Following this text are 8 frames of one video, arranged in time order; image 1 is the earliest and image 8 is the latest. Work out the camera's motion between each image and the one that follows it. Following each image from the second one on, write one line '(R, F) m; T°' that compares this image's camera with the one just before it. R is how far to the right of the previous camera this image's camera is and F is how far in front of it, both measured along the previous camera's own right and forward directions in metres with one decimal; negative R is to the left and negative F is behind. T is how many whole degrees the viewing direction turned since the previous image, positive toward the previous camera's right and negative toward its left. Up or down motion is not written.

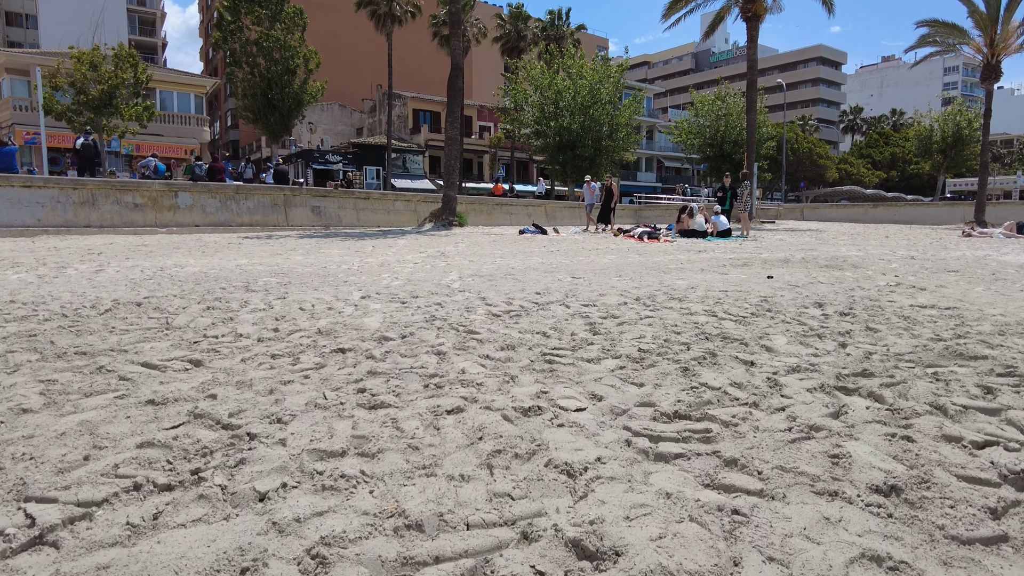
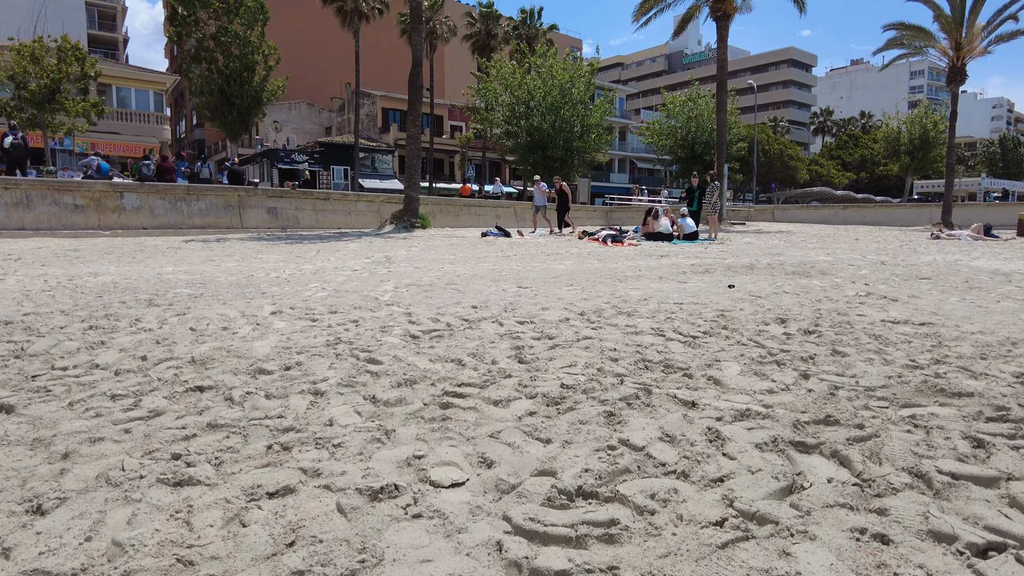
(+0.4, +0.7) m; +2°
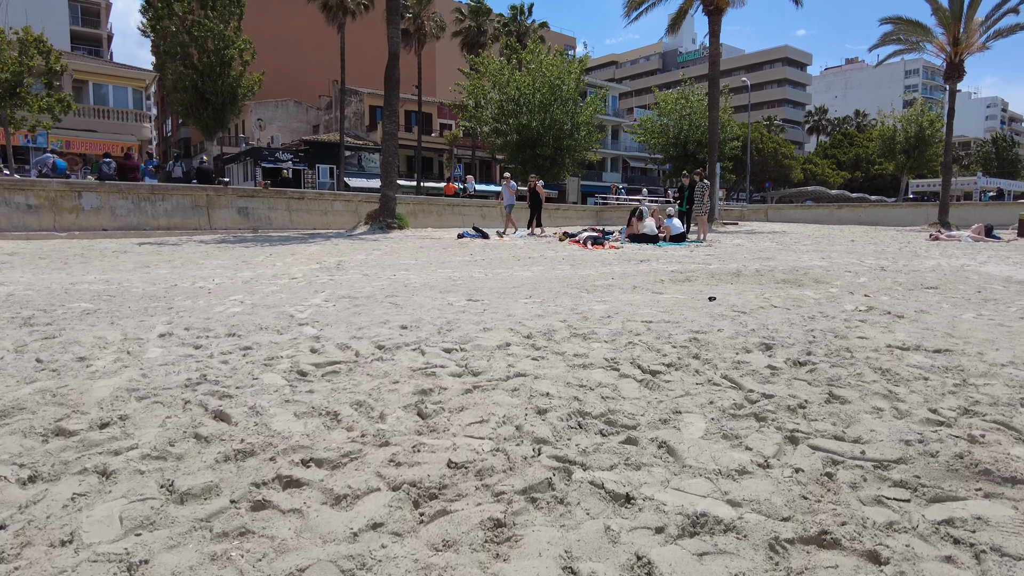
(+0.4, +0.9) m; 0°
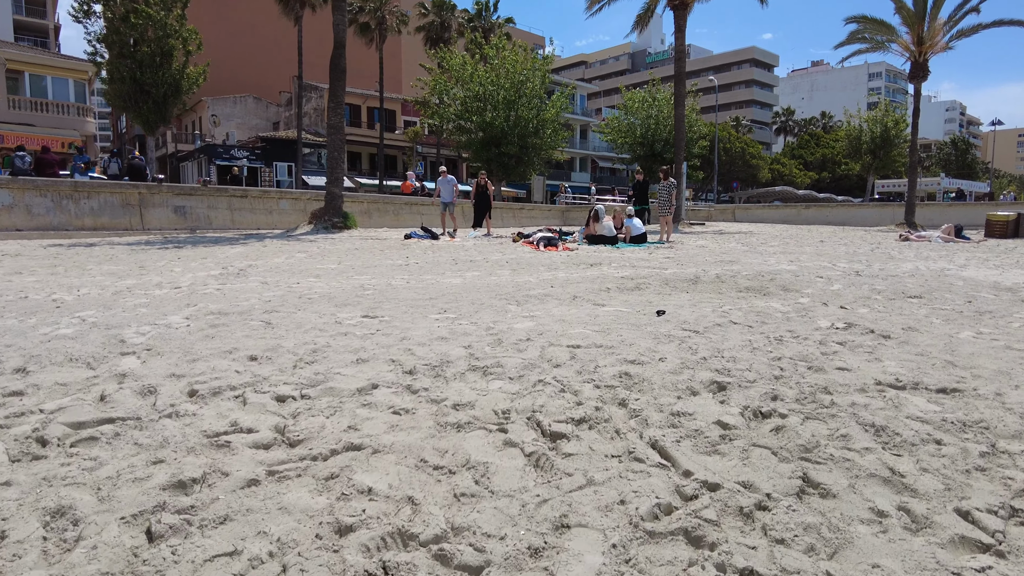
(+0.5, +1.1) m; +2°
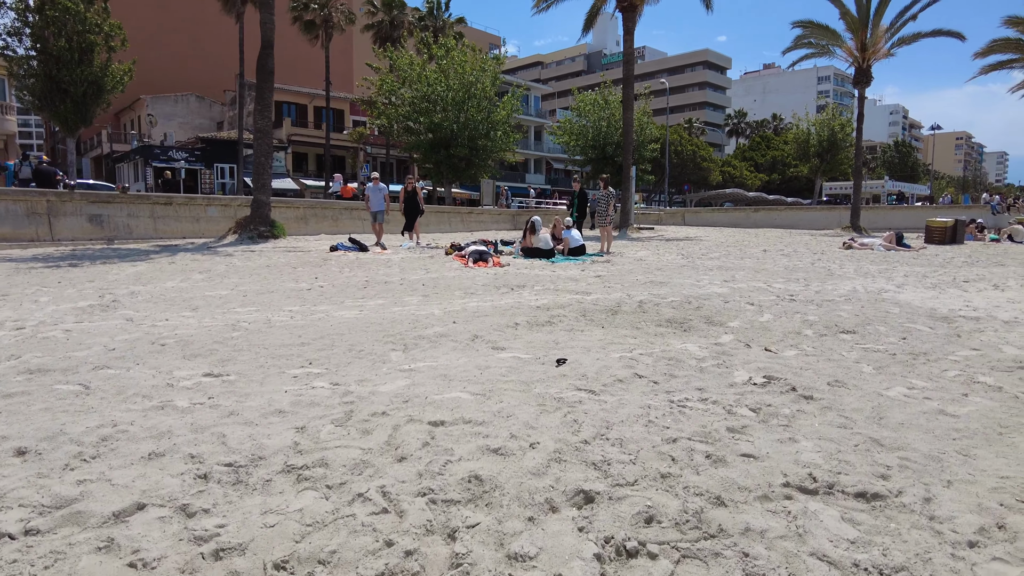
(+0.6, +0.7) m; +3°
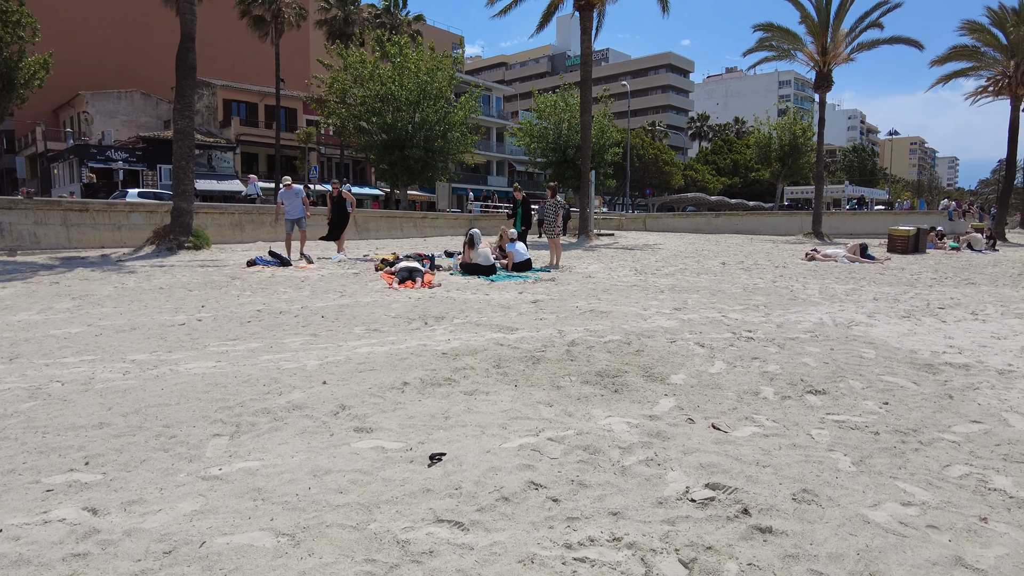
(+0.5, +1.2) m; +3°
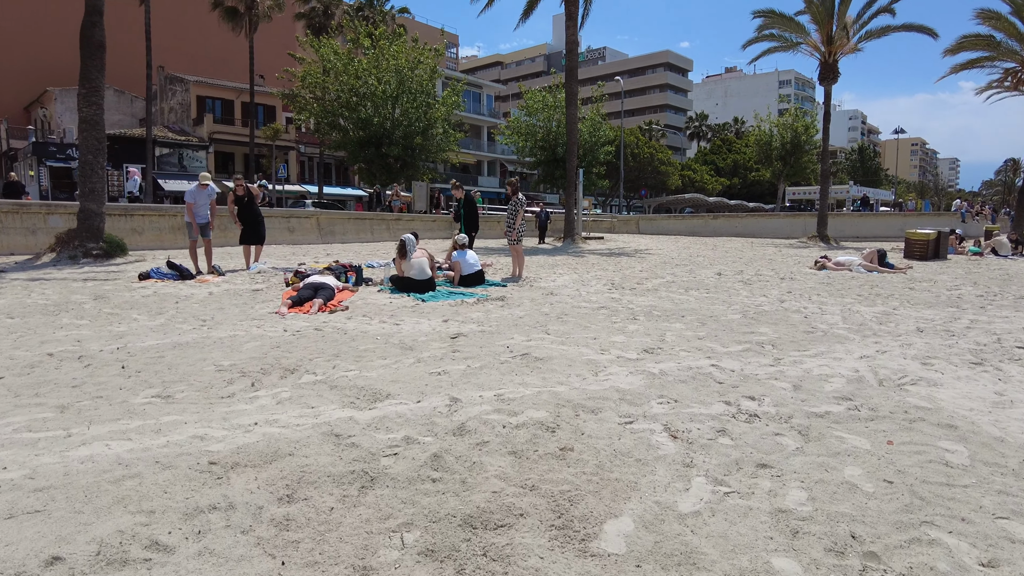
(+0.8, +2.3) m; 0°
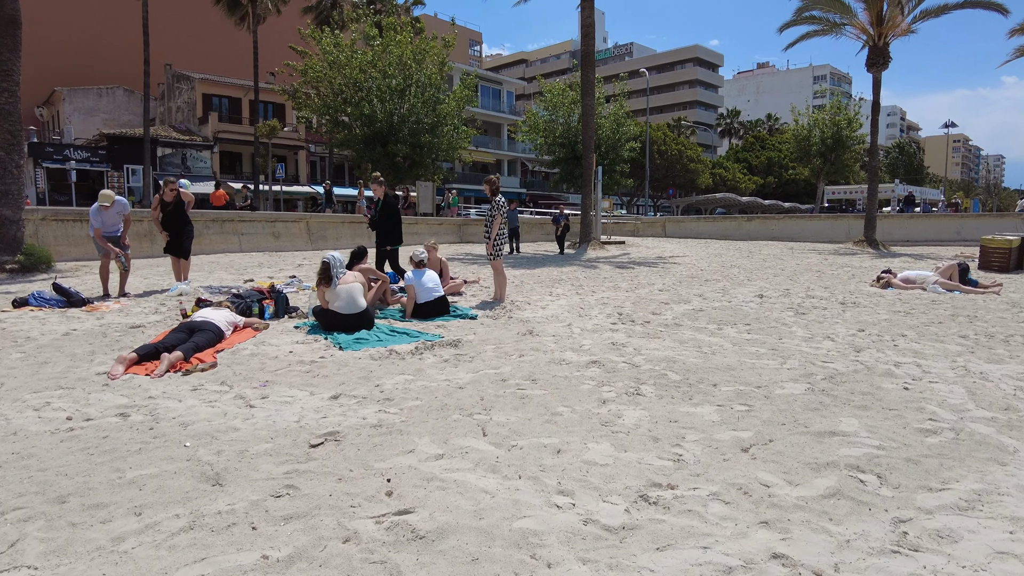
(+0.7, +2.5) m; -2°
